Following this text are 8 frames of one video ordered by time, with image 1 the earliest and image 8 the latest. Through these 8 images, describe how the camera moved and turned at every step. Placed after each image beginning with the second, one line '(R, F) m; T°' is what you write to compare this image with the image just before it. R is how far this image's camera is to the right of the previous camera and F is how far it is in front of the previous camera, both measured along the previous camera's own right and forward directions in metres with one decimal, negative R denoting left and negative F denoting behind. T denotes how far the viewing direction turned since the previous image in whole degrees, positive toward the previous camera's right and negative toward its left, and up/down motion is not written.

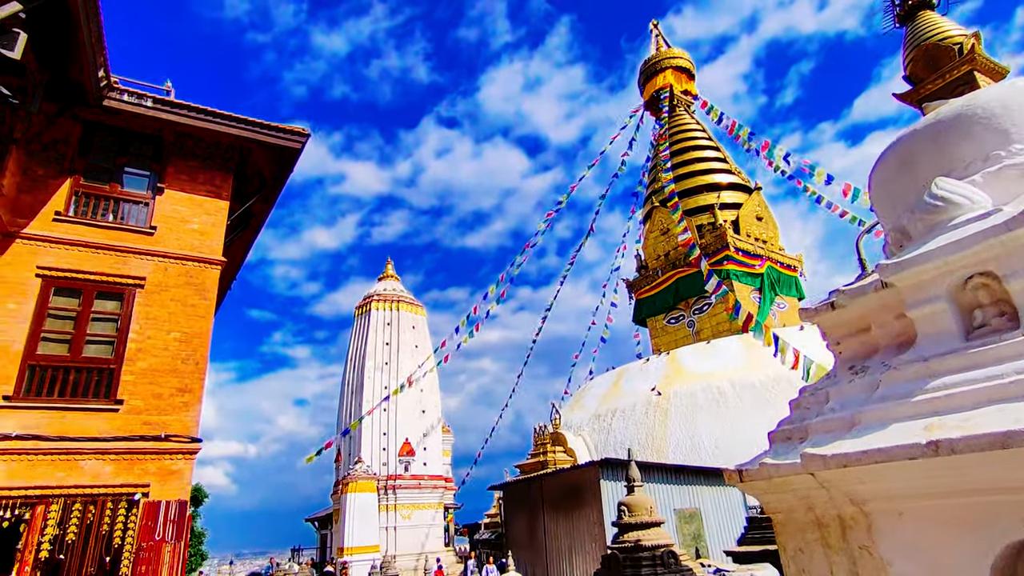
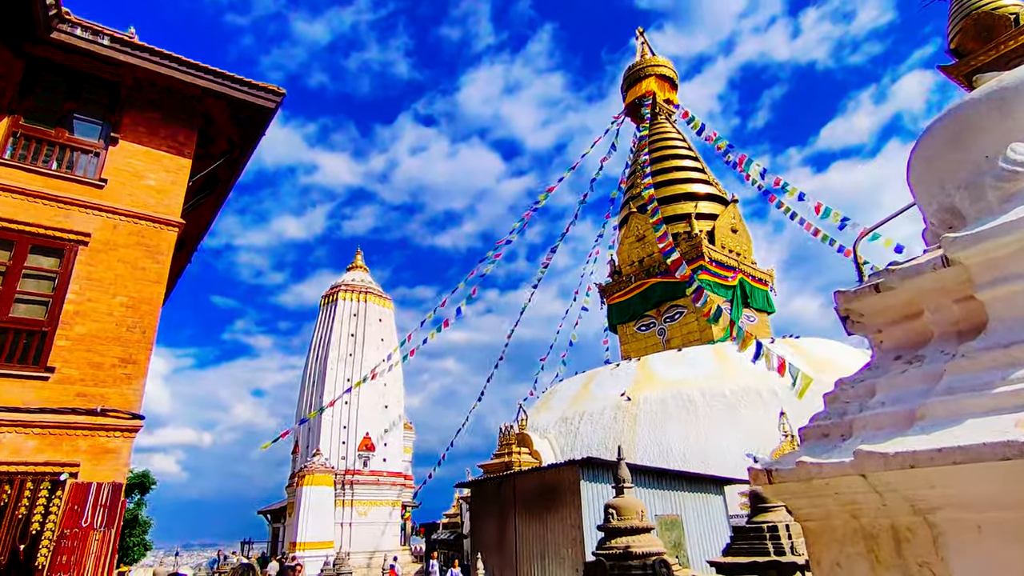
(-0.1, +0.4) m; +3°
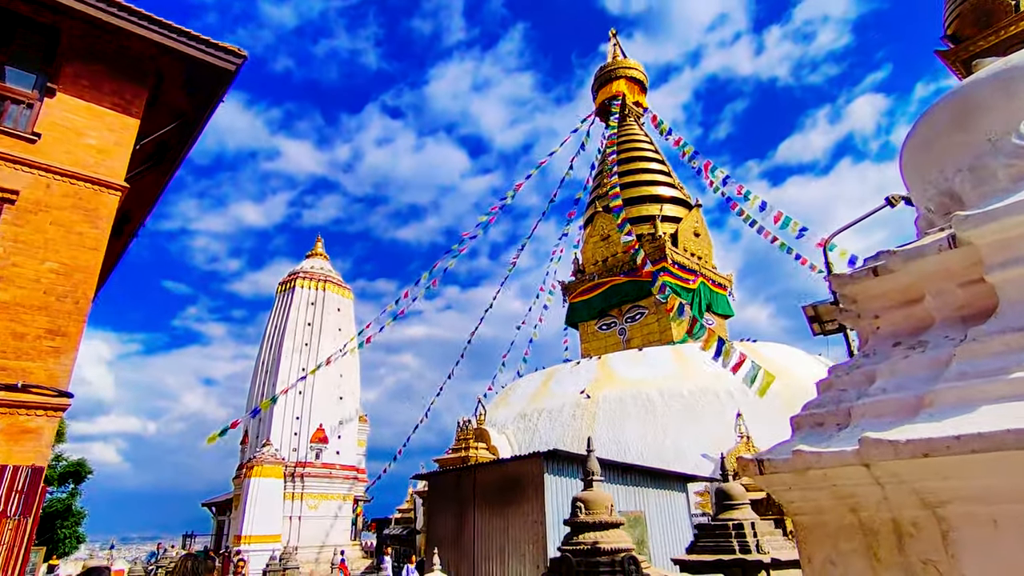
(-0.1, +0.2) m; +4°
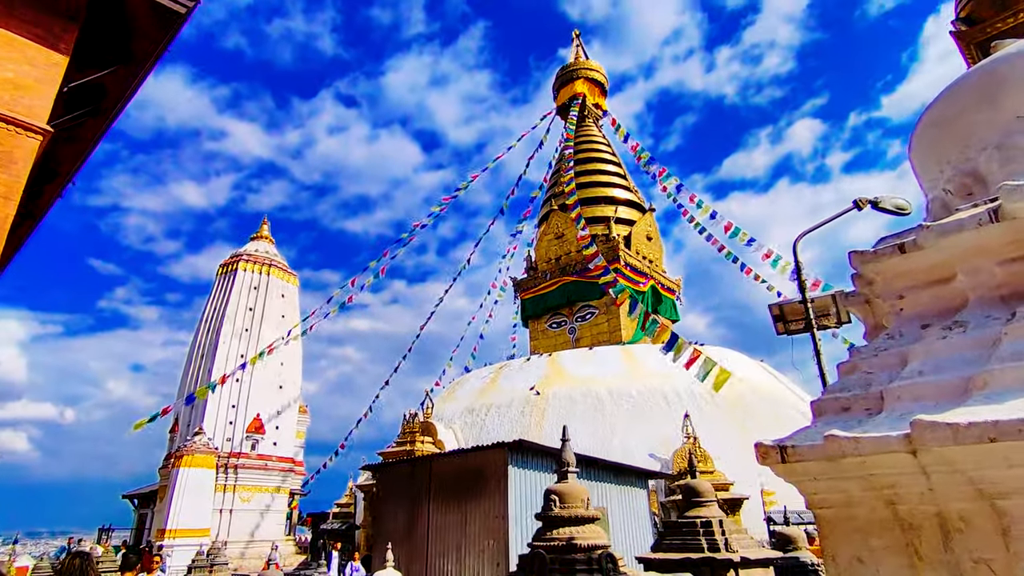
(-0.2, +0.3) m; +5°
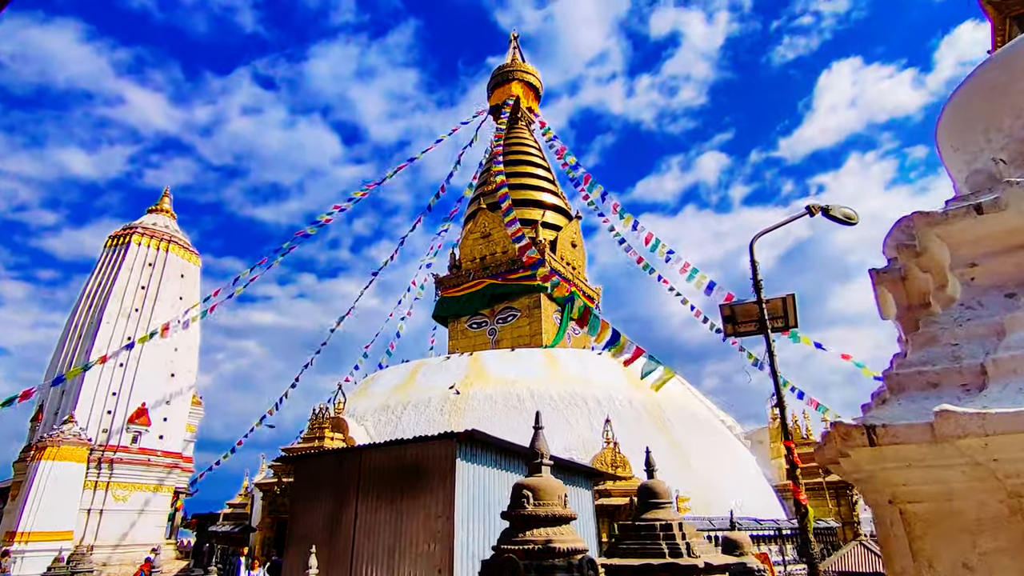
(-0.3, +0.5) m; +8°
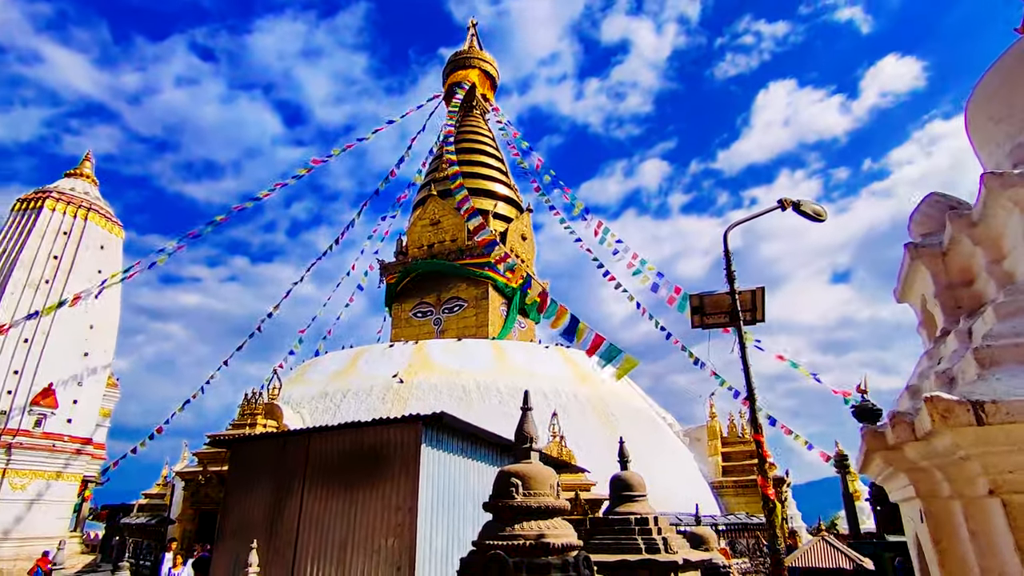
(-0.2, +0.3) m; +6°
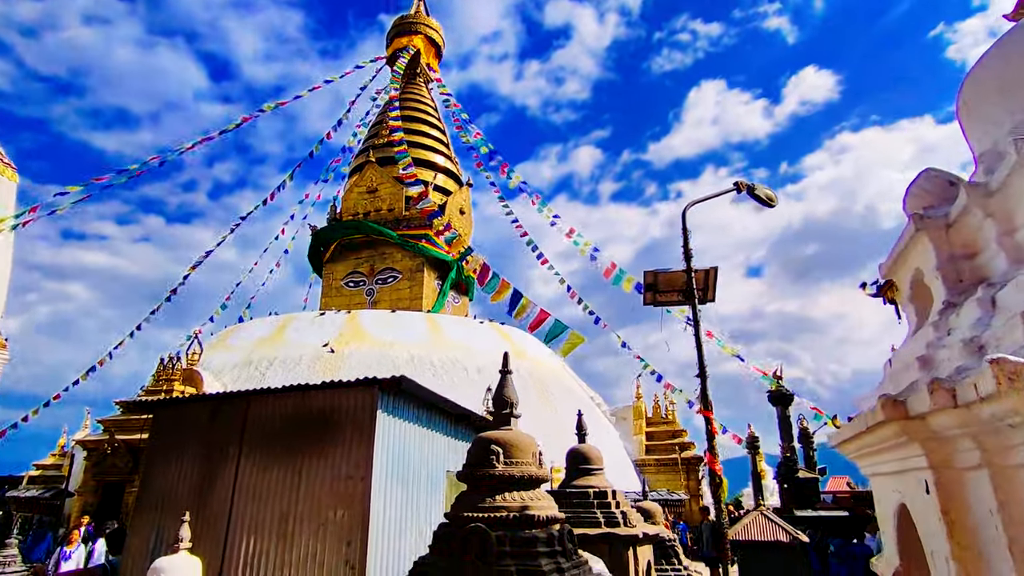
(-0.2, +0.2) m; +7°
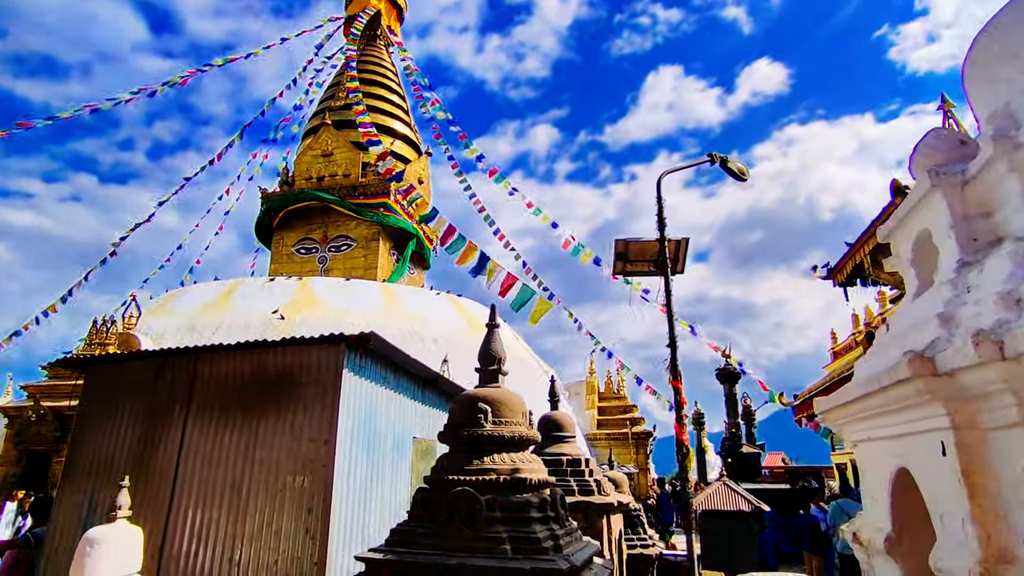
(-0.1, +0.2) m; +5°
